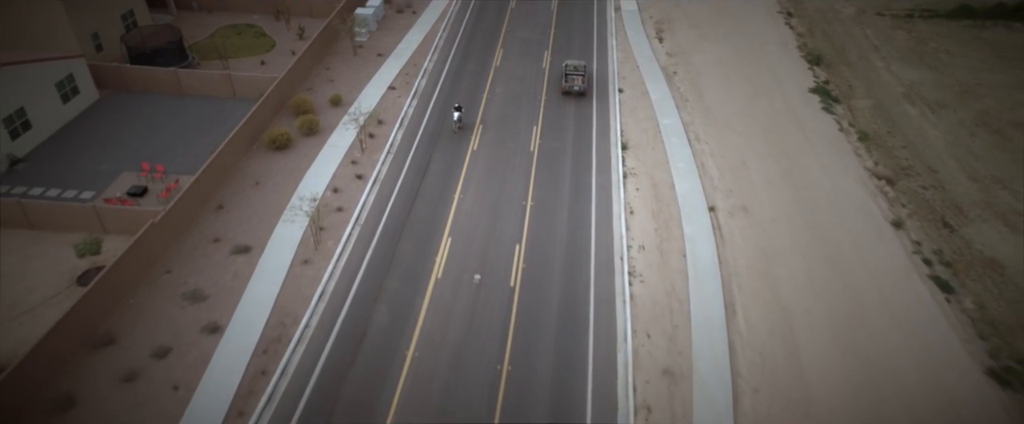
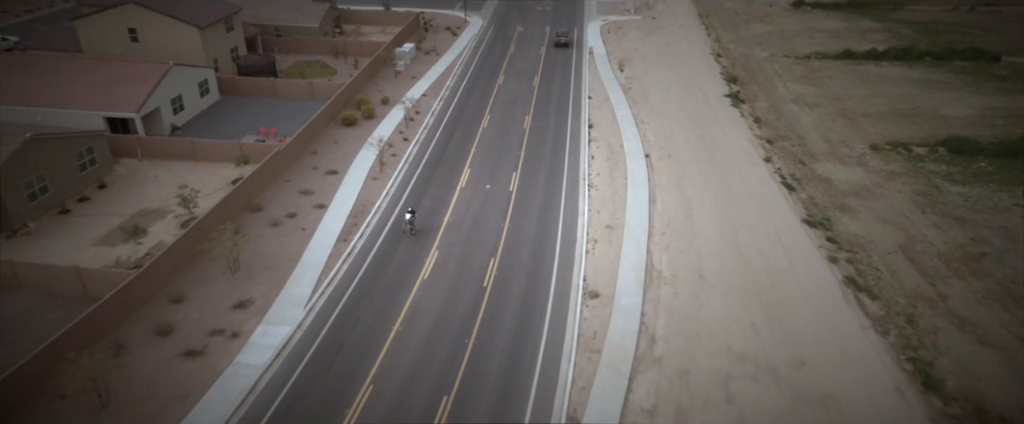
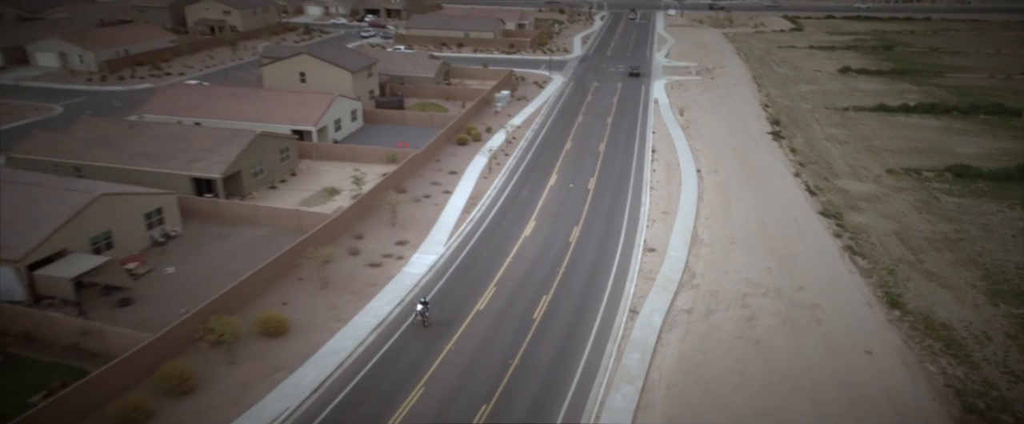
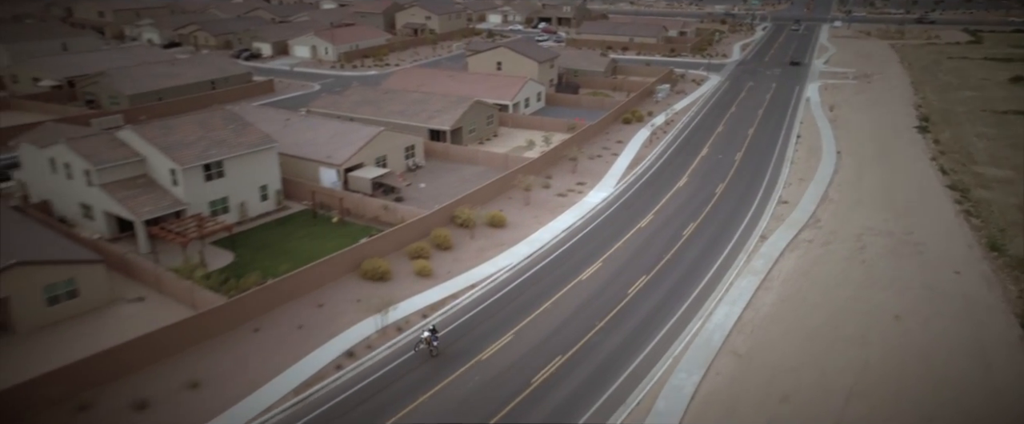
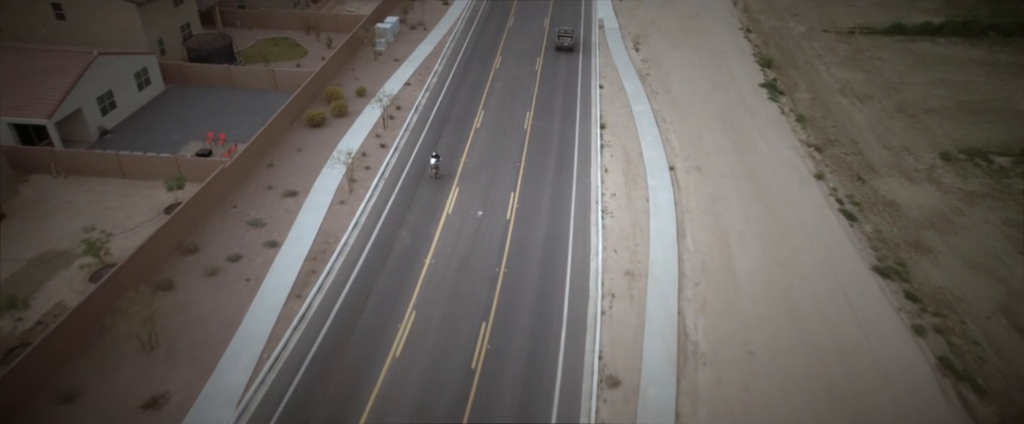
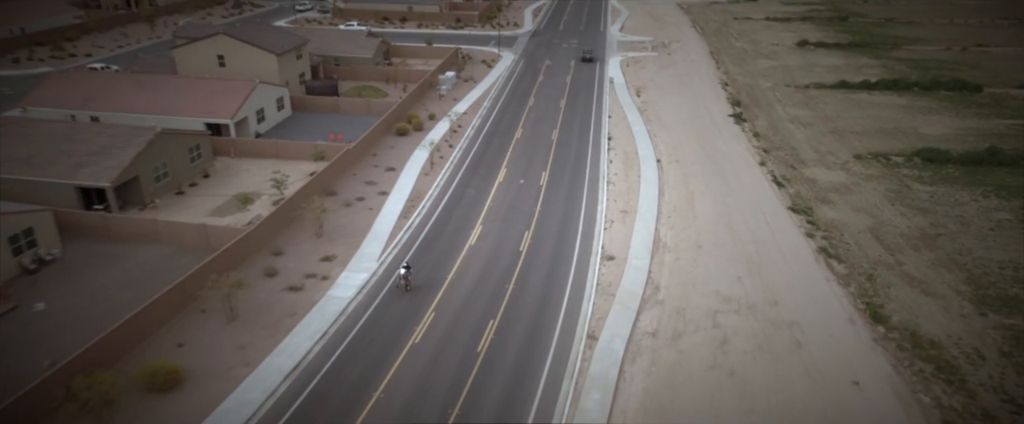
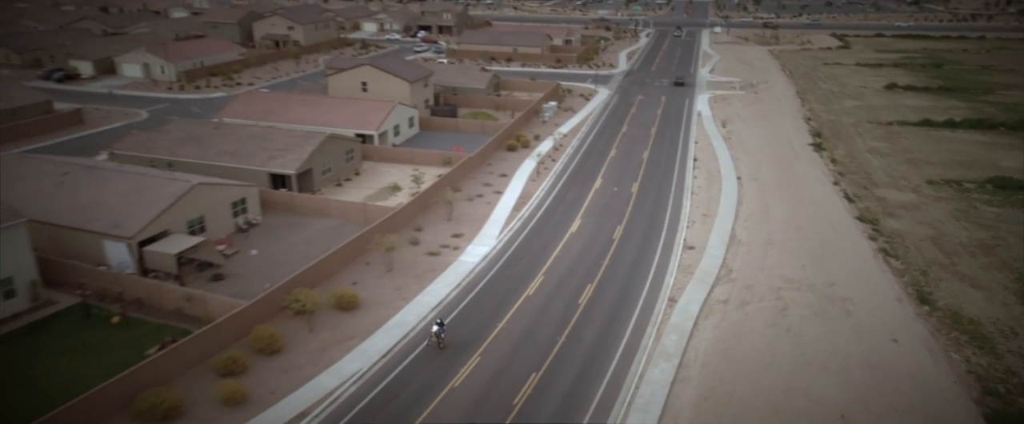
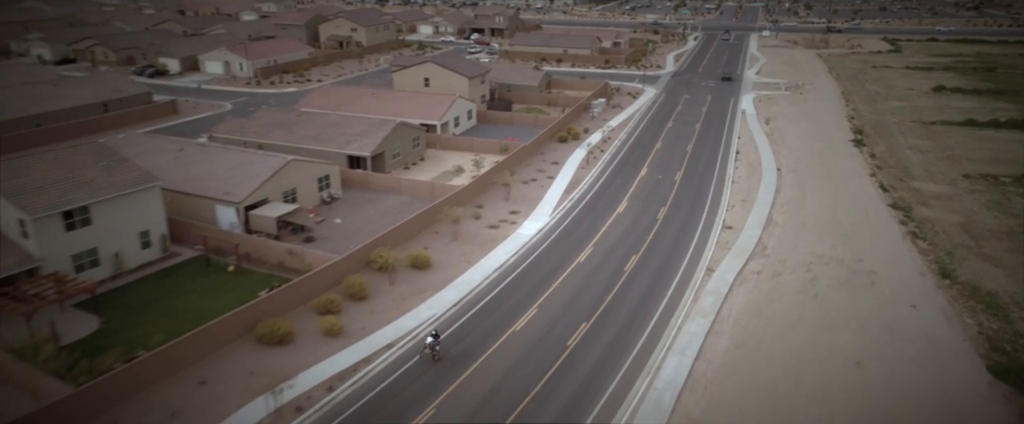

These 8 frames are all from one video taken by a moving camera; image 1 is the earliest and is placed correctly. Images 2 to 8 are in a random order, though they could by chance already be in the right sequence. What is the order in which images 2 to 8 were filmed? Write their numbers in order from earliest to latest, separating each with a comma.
5, 2, 6, 3, 7, 8, 4
